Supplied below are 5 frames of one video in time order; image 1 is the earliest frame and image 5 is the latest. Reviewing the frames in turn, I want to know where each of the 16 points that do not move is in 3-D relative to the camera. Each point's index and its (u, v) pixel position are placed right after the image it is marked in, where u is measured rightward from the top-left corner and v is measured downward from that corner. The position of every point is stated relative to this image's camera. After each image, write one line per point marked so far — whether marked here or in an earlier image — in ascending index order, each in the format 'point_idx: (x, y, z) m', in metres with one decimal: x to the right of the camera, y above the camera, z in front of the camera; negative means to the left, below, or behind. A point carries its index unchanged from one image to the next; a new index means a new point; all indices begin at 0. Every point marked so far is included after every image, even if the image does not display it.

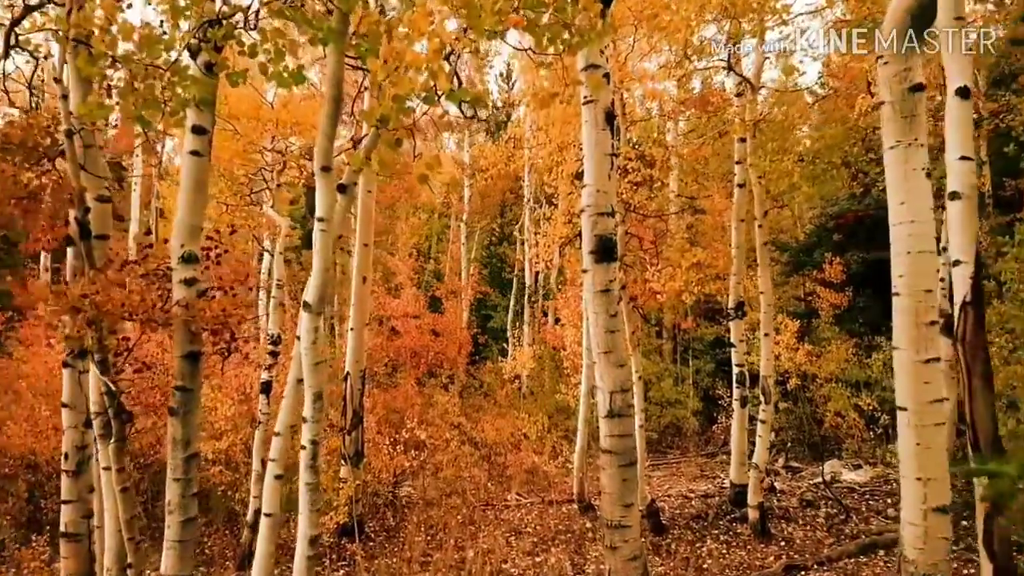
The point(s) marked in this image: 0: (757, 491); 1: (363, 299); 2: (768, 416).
0: (+3.5, -2.9, +9.7) m
1: (-2.3, -0.2, +10.4) m
2: (+3.7, -1.9, +9.8) m
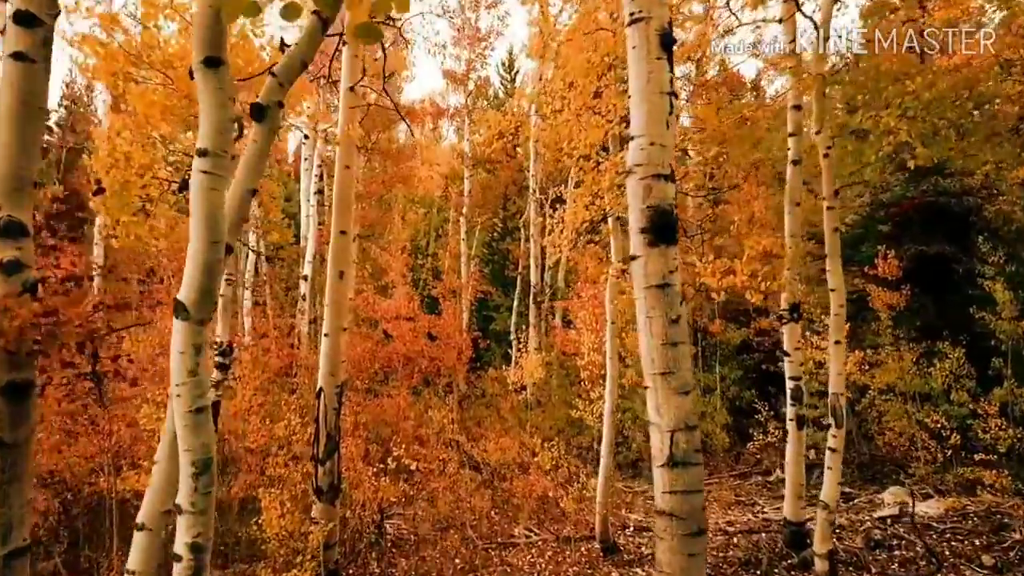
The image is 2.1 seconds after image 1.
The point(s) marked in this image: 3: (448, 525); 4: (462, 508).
0: (+3.6, -2.9, +7.9) m
1: (-2.2, -0.1, +8.6) m
2: (+3.8, -1.8, +7.9) m
3: (-1.0, -3.6, +10.4) m
4: (-0.8, -3.5, +10.9) m
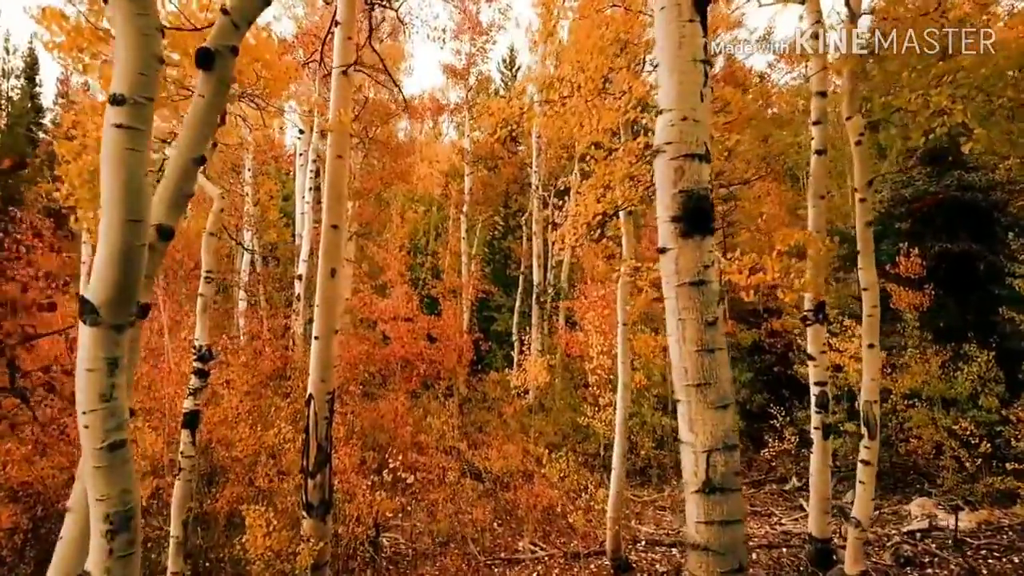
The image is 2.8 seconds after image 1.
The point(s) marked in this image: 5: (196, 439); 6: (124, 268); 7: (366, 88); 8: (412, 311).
0: (+3.7, -2.9, +7.2) m
1: (-2.1, -0.1, +7.9) m
2: (+3.9, -1.8, +7.3) m
3: (-0.9, -3.6, +9.8) m
4: (-0.7, -3.5, +10.2) m
5: (-3.0, -1.5, +6.5) m
6: (-1.0, 0.0, +1.8) m
7: (-3.5, +4.8, +16.3) m
8: (-2.3, -0.5, +15.5) m
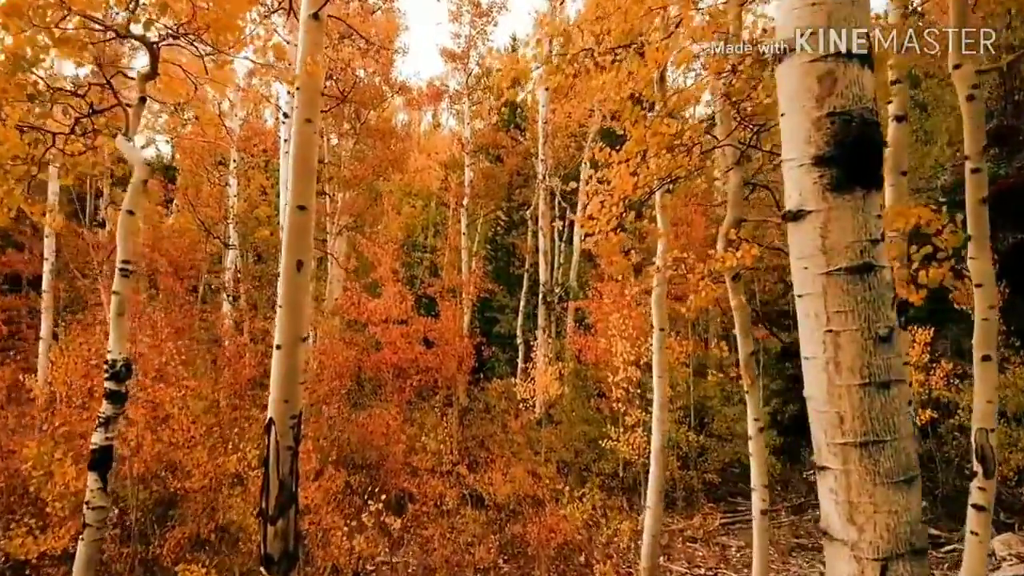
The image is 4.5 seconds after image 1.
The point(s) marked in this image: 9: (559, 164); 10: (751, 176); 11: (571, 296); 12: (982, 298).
0: (+3.8, -2.8, +5.6) m
1: (-2.0, -0.1, +6.3) m
2: (+4.0, -1.8, +5.7) m
3: (-0.8, -3.6, +8.2) m
4: (-0.6, -3.5, +8.6) m
5: (-2.9, -1.4, +4.9) m
6: (-0.9, +0.1, +0.2) m
7: (-3.4, +4.8, +14.7) m
8: (-2.2, -0.5, +13.9) m
9: (+1.3, +3.5, +19.1) m
10: (+2.0, +0.9, +5.7) m
11: (+1.6, -0.2, +17.7) m
12: (+4.0, -0.1, +5.7) m
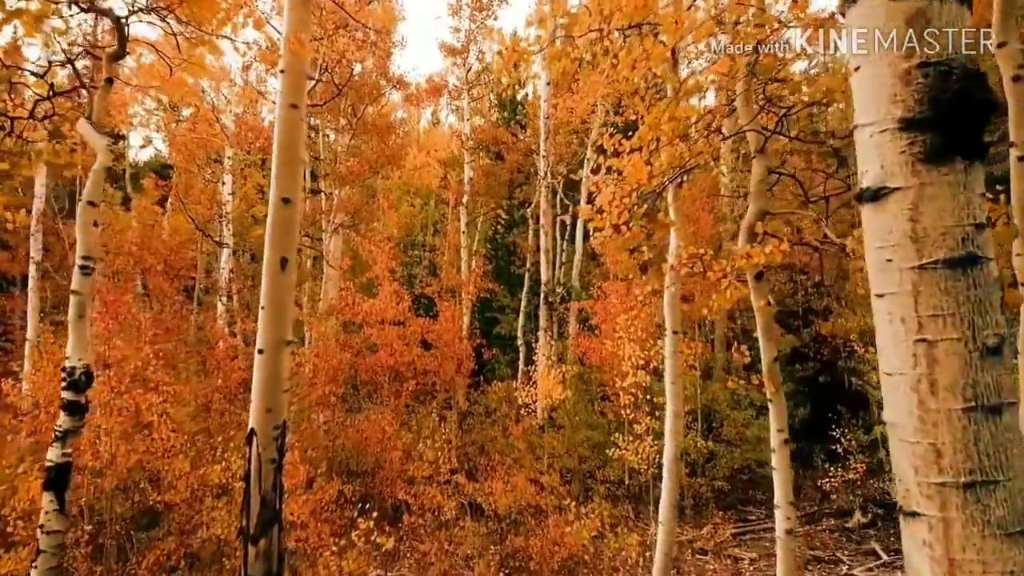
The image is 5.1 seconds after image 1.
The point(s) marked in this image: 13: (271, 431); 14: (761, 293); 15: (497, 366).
0: (+3.8, -2.8, +5.1) m
1: (-2.0, -0.1, +5.8) m
2: (+4.0, -1.8, +5.2) m
3: (-0.8, -3.6, +7.7) m
4: (-0.6, -3.5, +8.1) m
5: (-2.9, -1.4, +4.4) m
6: (-0.9, +0.1, -0.3) m
7: (-3.4, +4.8, +14.2) m
8: (-2.1, -0.5, +13.4) m
9: (+1.3, +3.5, +18.6) m
10: (+2.0, +0.9, +5.2) m
11: (+1.6, -0.2, +17.3) m
12: (+4.0, -0.1, +5.2) m
13: (-2.0, -1.2, +5.7) m
14: (+2.0, 0.0, +5.4) m
15: (-0.4, -2.2, +19.3) m
